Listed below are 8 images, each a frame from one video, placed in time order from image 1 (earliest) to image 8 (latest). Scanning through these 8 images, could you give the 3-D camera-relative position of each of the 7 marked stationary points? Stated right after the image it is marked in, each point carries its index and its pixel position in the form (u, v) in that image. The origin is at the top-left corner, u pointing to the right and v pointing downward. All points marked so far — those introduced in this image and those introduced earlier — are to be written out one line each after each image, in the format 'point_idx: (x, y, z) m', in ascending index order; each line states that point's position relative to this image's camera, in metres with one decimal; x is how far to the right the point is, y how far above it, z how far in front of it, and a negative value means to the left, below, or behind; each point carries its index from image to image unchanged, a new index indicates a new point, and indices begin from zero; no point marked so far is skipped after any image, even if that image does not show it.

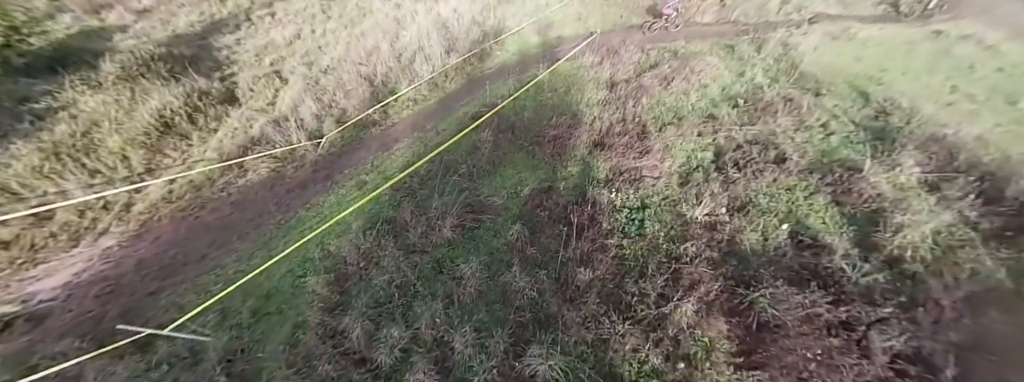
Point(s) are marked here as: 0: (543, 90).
0: (+0.7, +2.6, +7.9) m
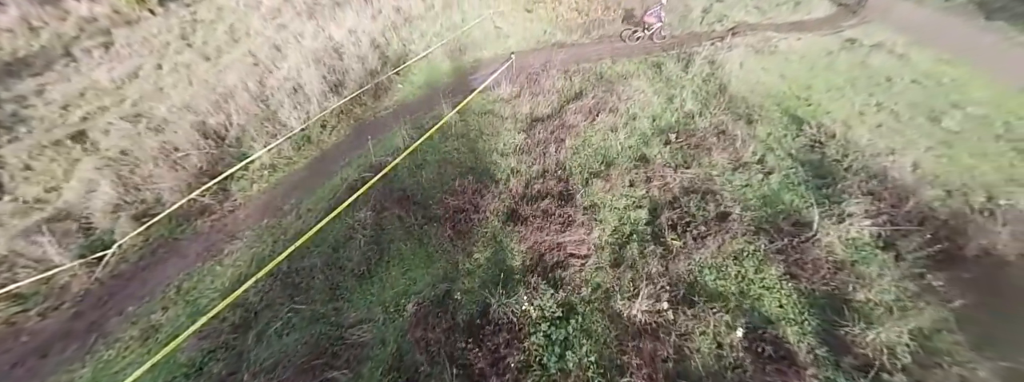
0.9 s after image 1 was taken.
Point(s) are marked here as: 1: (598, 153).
0: (-1.4, +1.2, +6.4) m
1: (+1.7, +0.7, +6.1) m
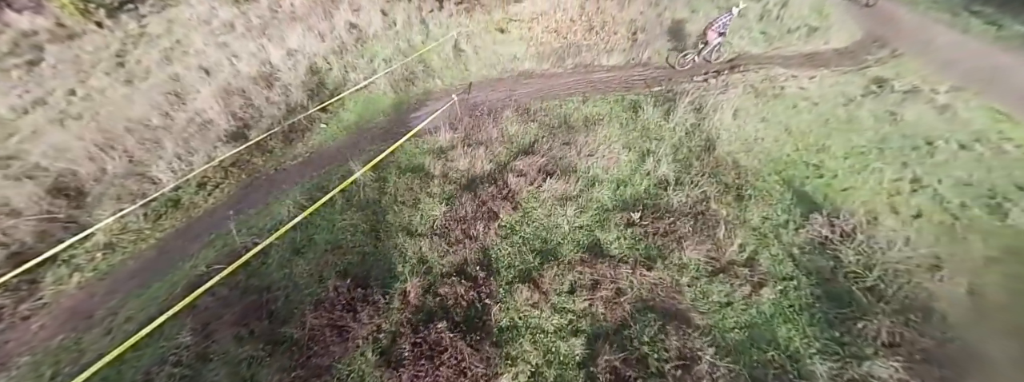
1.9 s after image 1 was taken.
0: (-2.7, -0.1, +5.1) m
1: (+0.4, -0.7, +4.7) m
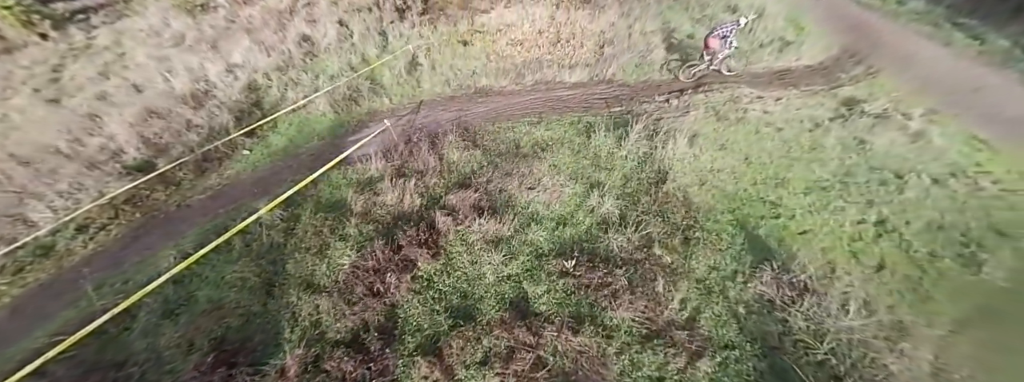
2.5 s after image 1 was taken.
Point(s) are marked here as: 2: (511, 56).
0: (-3.8, -0.7, +4.5) m
1: (-0.7, -1.3, +4.1) m
2: (+0.1, +3.7, +8.6) m
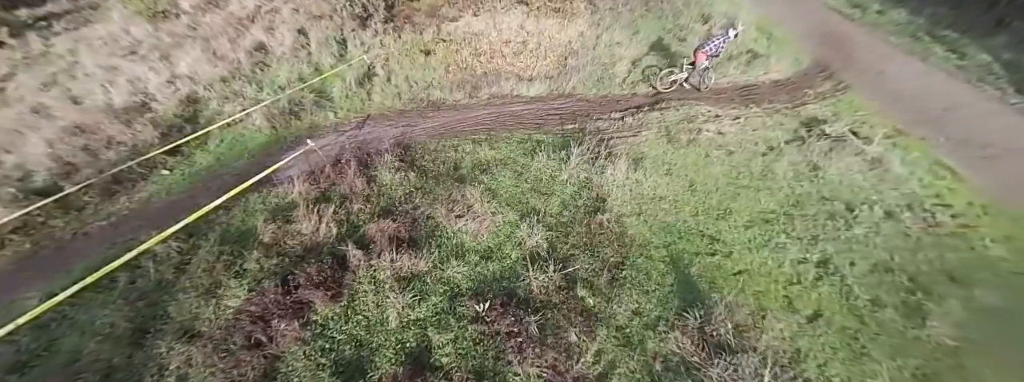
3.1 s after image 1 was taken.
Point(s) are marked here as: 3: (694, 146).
0: (-5.0, -1.2, +4.1) m
1: (-1.9, -1.7, +3.7) m
2: (-1.1, +3.2, +8.2) m
3: (+3.3, +0.8, +5.7) m
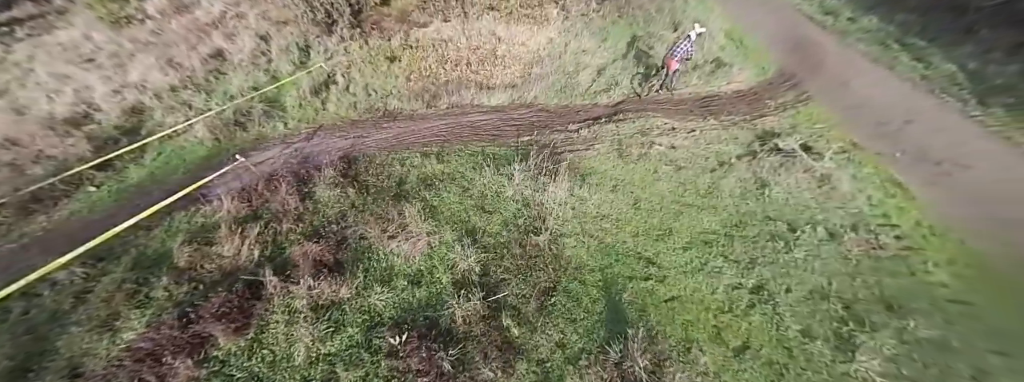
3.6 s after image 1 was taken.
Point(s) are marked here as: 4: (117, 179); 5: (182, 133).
0: (-5.9, -1.4, +3.8) m
1: (-2.8, -2.0, +3.5) m
2: (-2.1, +2.9, +8.0) m
3: (+2.3, +0.5, +5.5) m
4: (-7.2, +0.2, +5.7) m
5: (-6.8, +1.2, +6.5) m
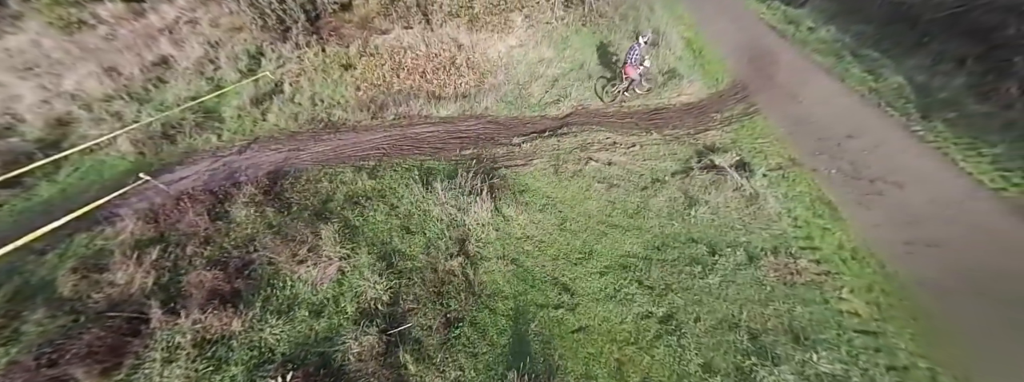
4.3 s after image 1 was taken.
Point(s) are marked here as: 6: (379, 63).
0: (-7.1, -1.8, +3.5) m
1: (-4.0, -2.3, +3.2) m
2: (-3.3, +2.6, +7.8) m
3: (+1.1, +0.2, +5.3) m
4: (-8.4, -0.1, +5.4) m
5: (-8.0, +0.9, +6.2) m
6: (-3.7, +3.1, +8.0) m
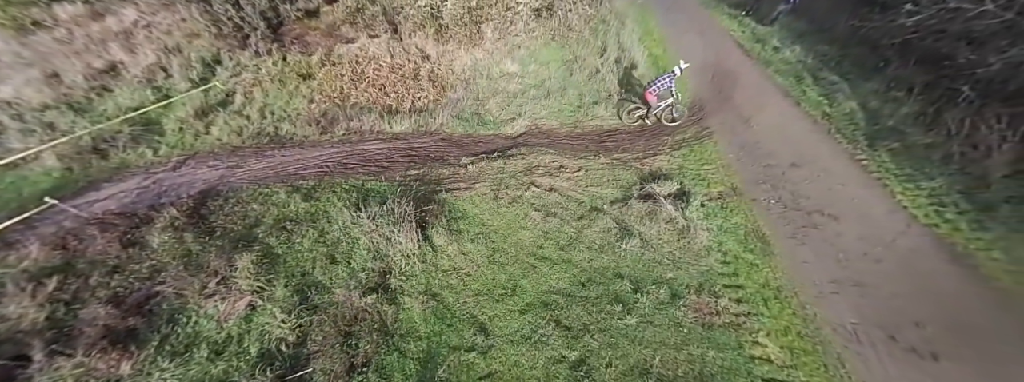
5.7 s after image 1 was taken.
0: (-8.1, -2.1, +3.2) m
1: (-5.0, -2.7, +3.0) m
2: (-4.4, +2.2, +7.6) m
3: (+0.1, -0.2, +5.2) m
4: (-9.4, -0.5, +5.1) m
5: (-9.1, +0.5, +5.9) m
6: (-4.8, +2.7, +7.8) m
